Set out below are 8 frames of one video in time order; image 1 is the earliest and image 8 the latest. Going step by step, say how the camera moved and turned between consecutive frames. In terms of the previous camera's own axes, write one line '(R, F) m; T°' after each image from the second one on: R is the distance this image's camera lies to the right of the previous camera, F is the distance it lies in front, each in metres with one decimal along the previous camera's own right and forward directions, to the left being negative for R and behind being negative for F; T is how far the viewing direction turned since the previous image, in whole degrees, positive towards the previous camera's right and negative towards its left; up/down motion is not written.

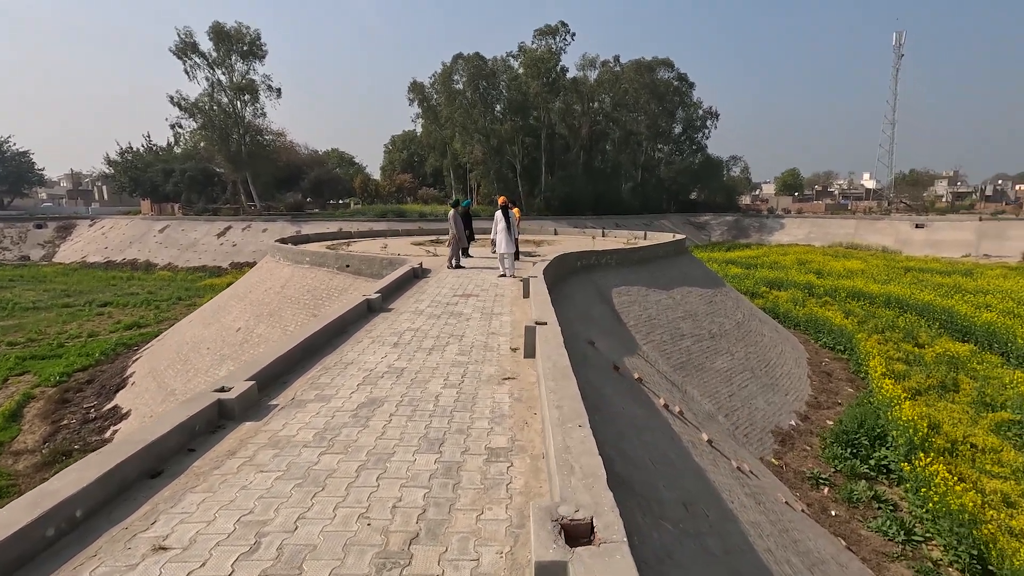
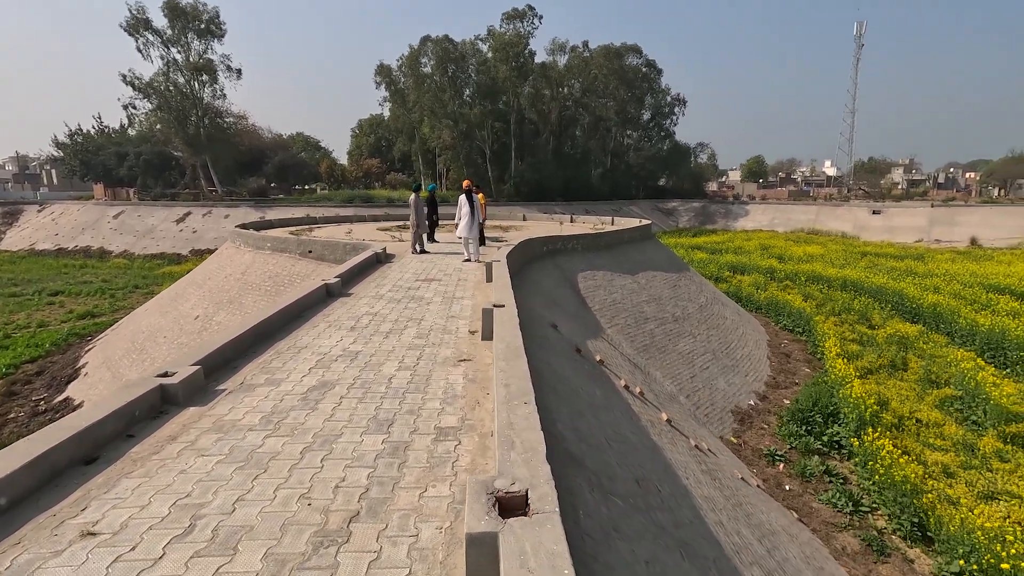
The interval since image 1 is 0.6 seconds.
(+0.1, 0.0) m; +3°
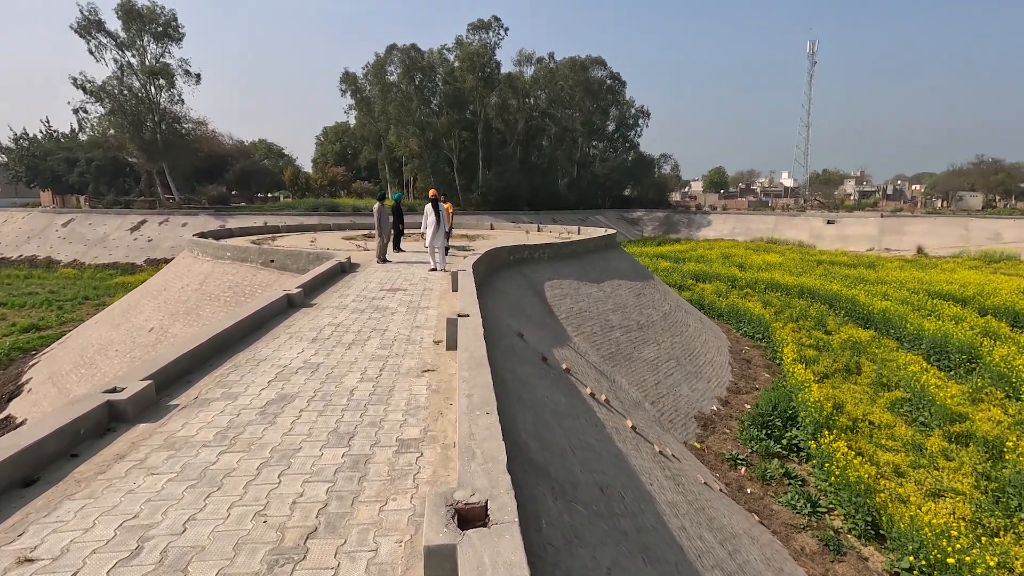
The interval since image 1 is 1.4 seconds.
(0.0, 0.0) m; +3°
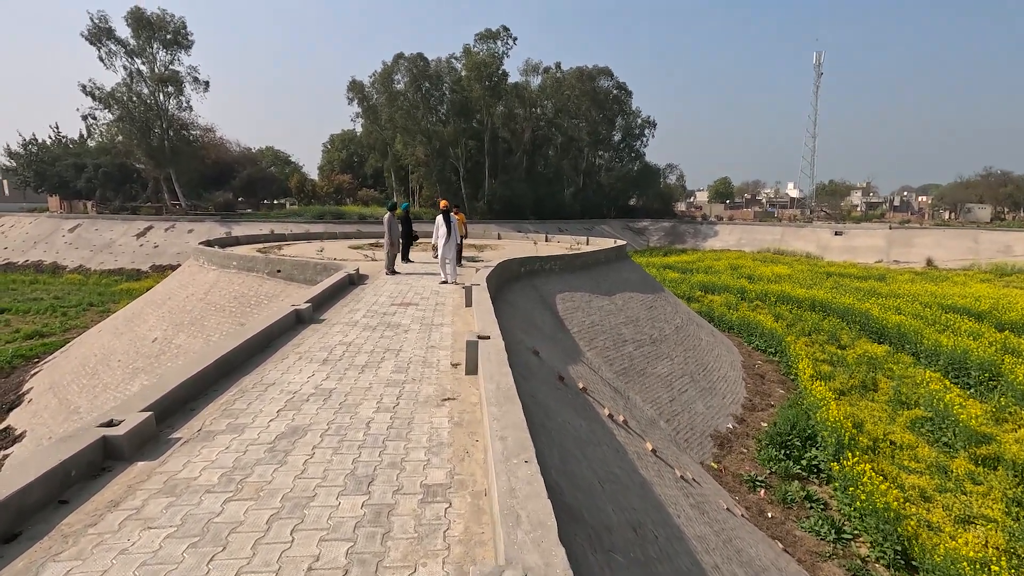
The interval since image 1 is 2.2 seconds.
(-0.1, +0.2) m; 0°
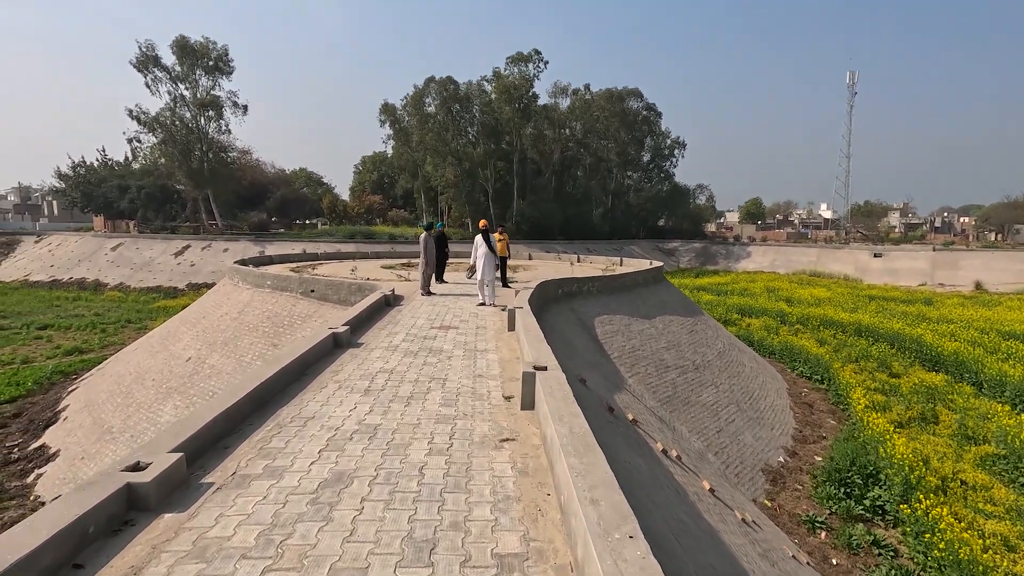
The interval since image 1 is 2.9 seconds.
(-0.2, +0.3) m; -3°
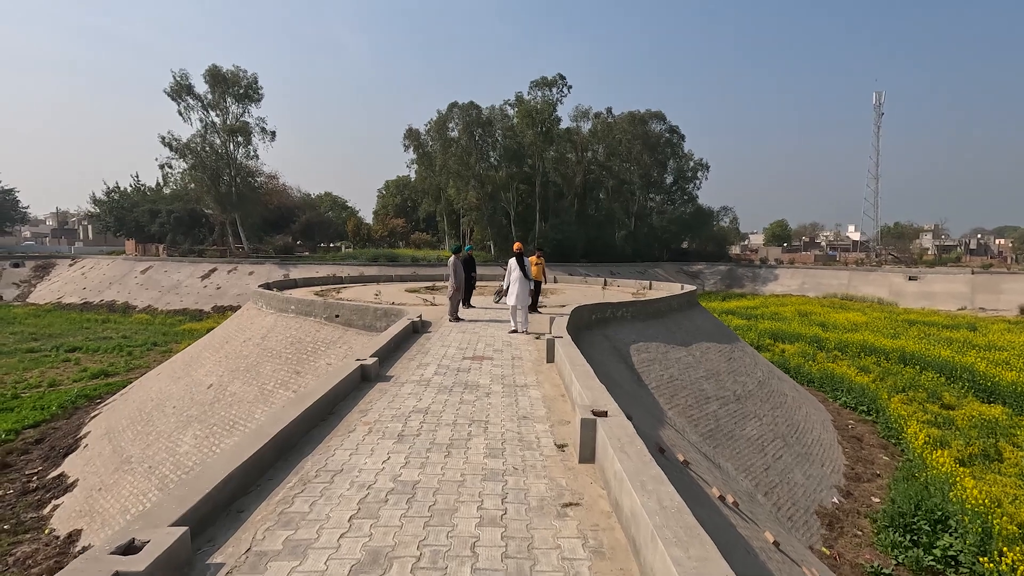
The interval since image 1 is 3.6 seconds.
(-0.2, +0.4) m; -2°
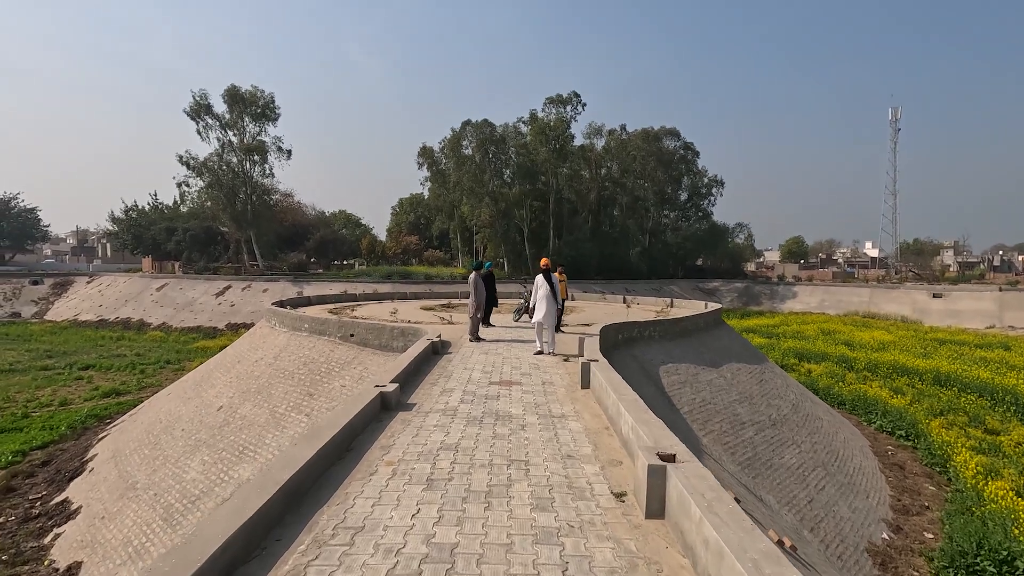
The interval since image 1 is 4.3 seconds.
(-0.2, +0.4) m; -1°
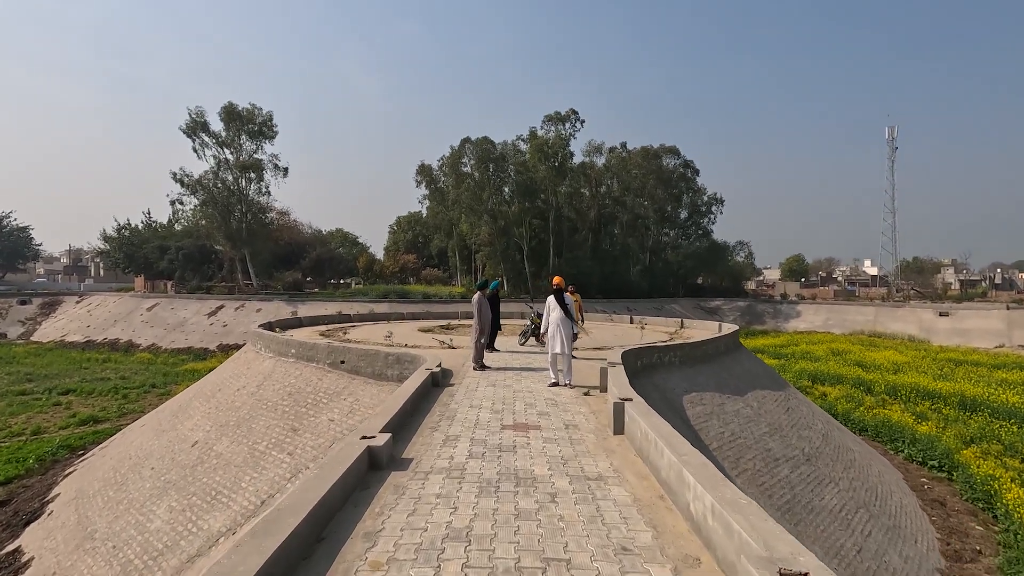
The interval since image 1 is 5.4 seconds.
(-0.2, +0.9) m; 0°
